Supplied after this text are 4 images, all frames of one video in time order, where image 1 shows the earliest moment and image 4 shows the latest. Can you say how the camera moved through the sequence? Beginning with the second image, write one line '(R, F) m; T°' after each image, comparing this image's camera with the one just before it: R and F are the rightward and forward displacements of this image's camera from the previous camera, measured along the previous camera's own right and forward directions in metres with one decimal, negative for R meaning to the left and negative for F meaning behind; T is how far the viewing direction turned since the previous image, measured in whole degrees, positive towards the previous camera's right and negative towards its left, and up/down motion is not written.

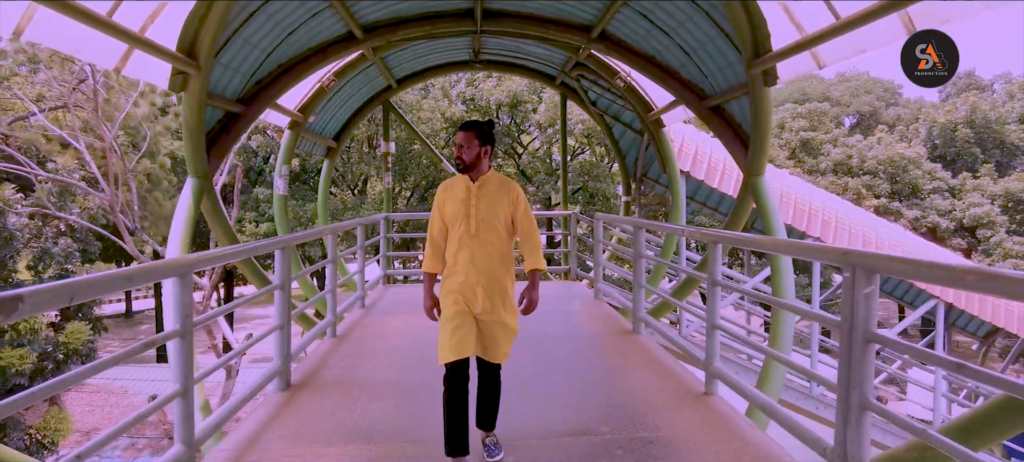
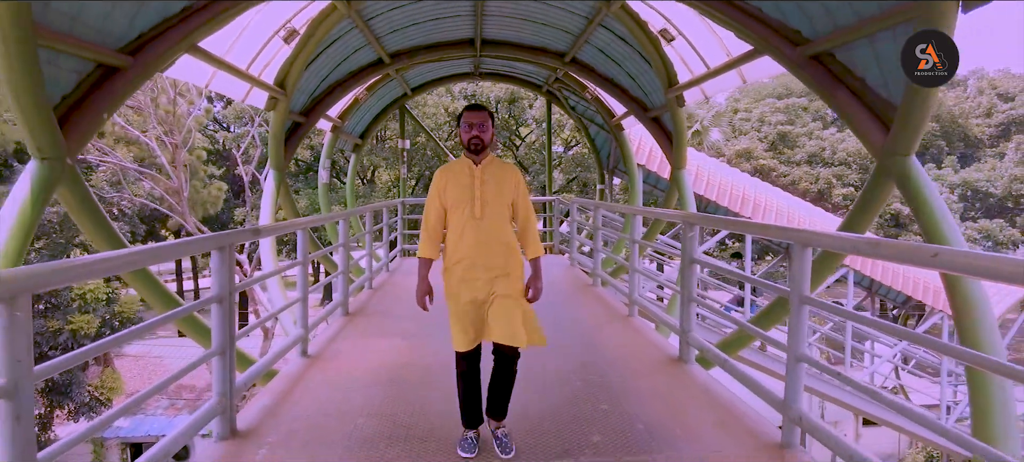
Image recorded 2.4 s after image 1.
(+0.1, -1.8) m; 0°
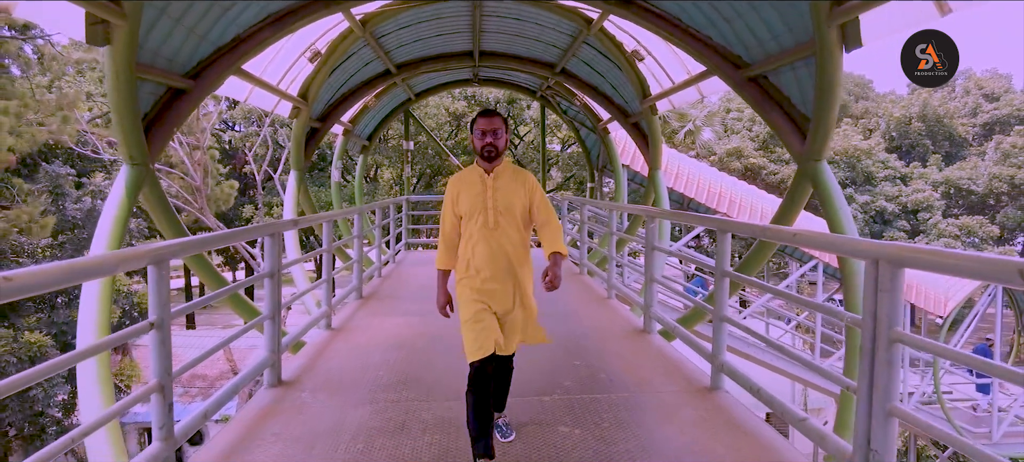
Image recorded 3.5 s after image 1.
(+0.1, -0.8) m; 0°
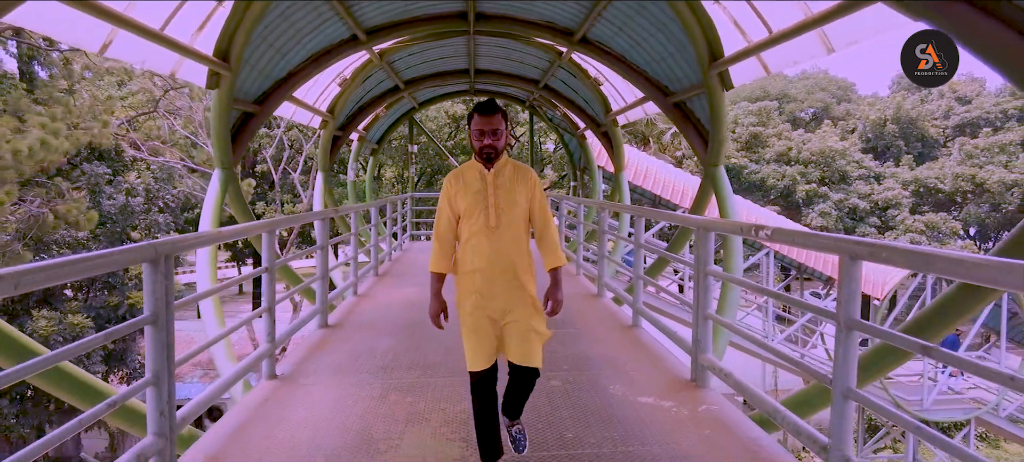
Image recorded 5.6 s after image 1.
(+0.2, -1.5) m; 0°
